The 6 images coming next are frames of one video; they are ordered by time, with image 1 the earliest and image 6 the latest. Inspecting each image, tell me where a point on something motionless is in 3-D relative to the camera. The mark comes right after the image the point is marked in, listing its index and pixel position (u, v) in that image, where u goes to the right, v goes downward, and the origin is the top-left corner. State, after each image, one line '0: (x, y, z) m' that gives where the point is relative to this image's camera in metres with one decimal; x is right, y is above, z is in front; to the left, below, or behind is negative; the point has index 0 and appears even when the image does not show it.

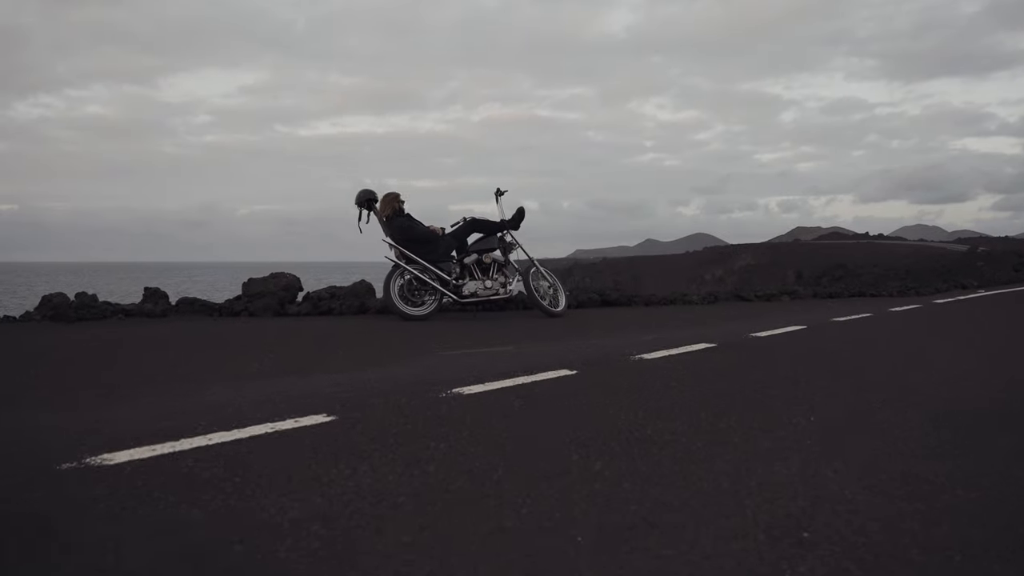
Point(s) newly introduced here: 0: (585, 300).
0: (+1.0, -0.2, +10.6) m
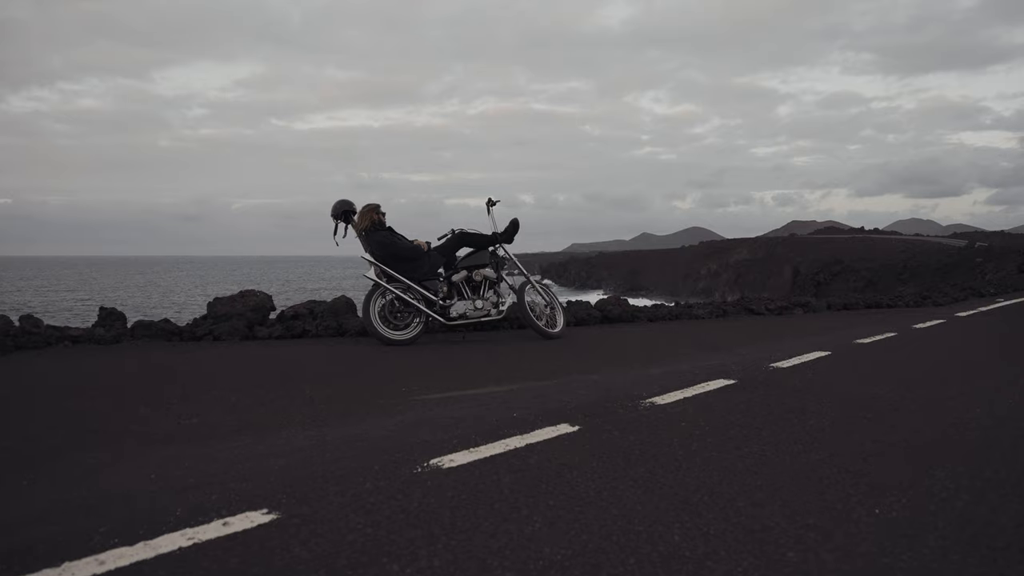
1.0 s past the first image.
0: (+0.9, -0.3, +9.8) m
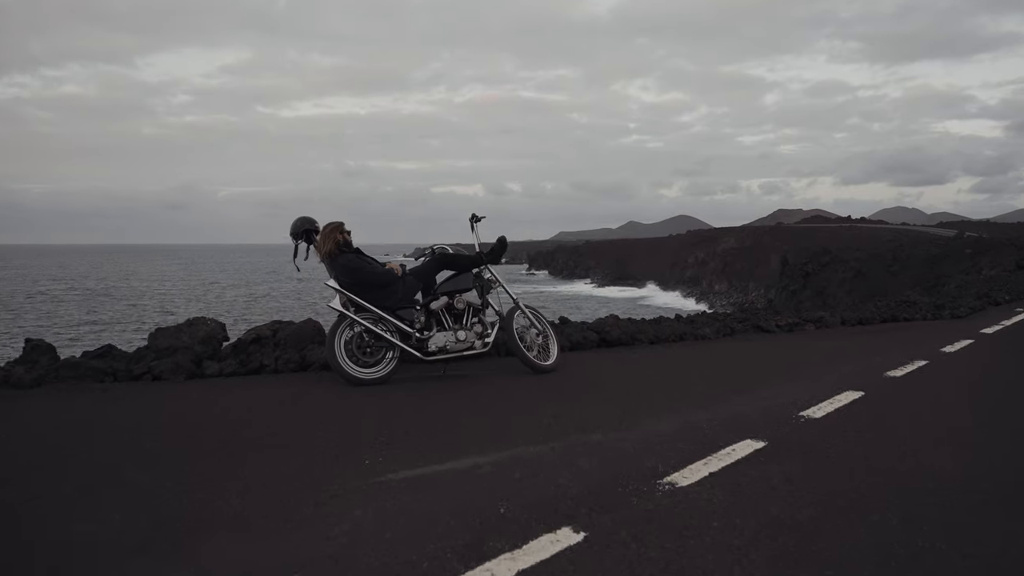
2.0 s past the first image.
0: (+0.7, -0.6, +8.8) m
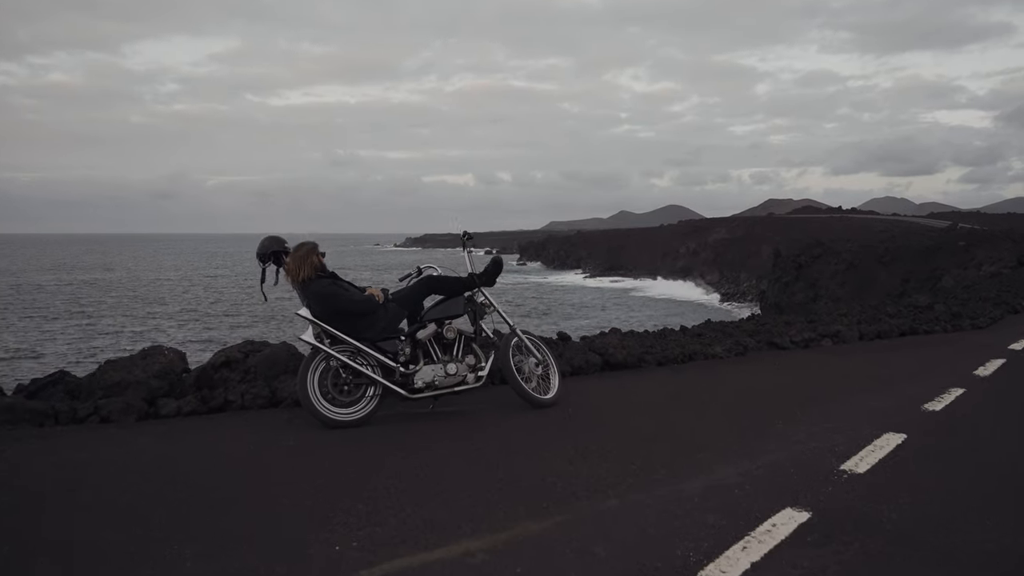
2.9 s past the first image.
0: (+0.7, -0.7, +8.1) m
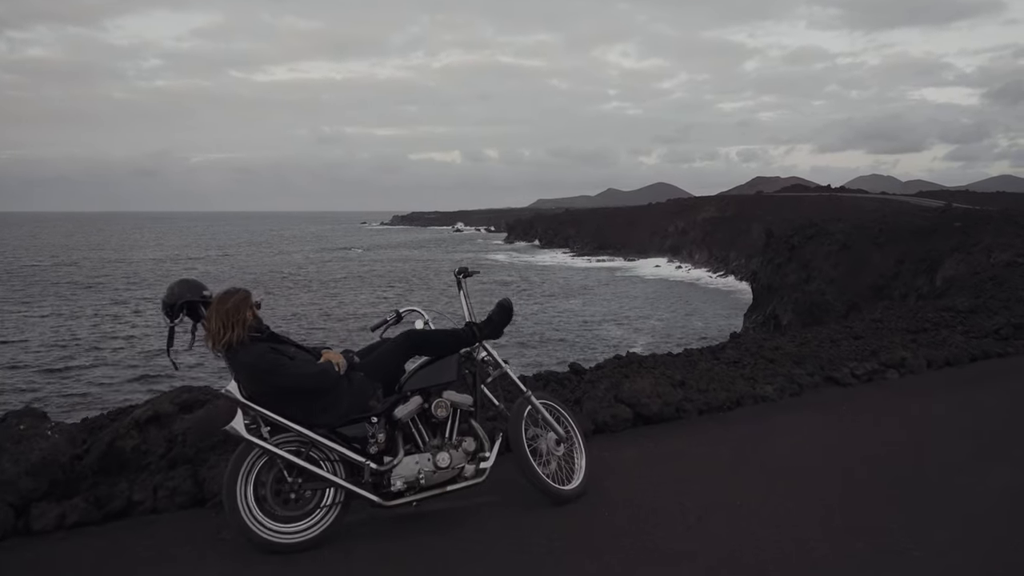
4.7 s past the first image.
0: (+0.7, -1.0, +6.3) m
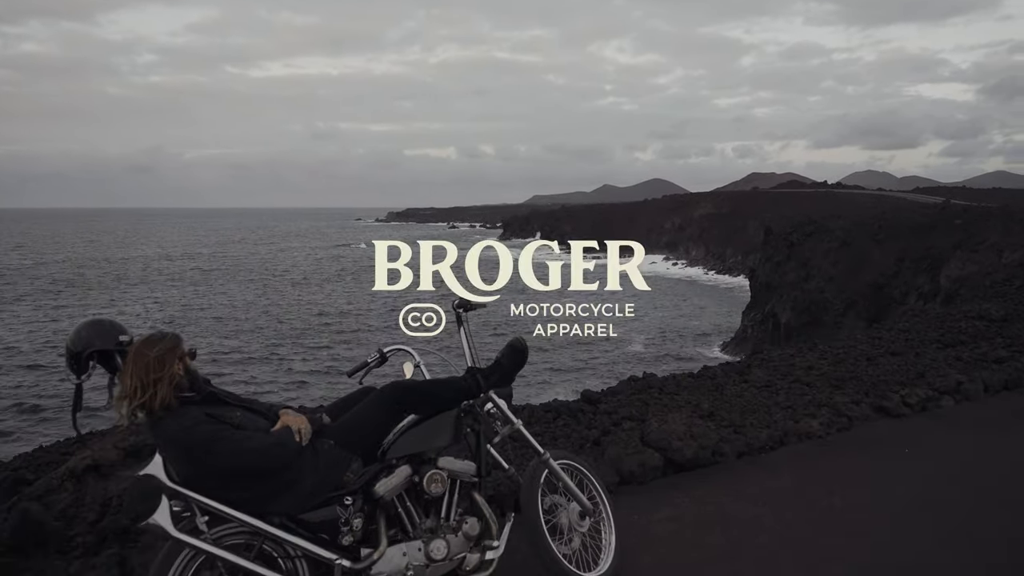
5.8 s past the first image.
0: (+0.8, -1.2, +5.3) m
